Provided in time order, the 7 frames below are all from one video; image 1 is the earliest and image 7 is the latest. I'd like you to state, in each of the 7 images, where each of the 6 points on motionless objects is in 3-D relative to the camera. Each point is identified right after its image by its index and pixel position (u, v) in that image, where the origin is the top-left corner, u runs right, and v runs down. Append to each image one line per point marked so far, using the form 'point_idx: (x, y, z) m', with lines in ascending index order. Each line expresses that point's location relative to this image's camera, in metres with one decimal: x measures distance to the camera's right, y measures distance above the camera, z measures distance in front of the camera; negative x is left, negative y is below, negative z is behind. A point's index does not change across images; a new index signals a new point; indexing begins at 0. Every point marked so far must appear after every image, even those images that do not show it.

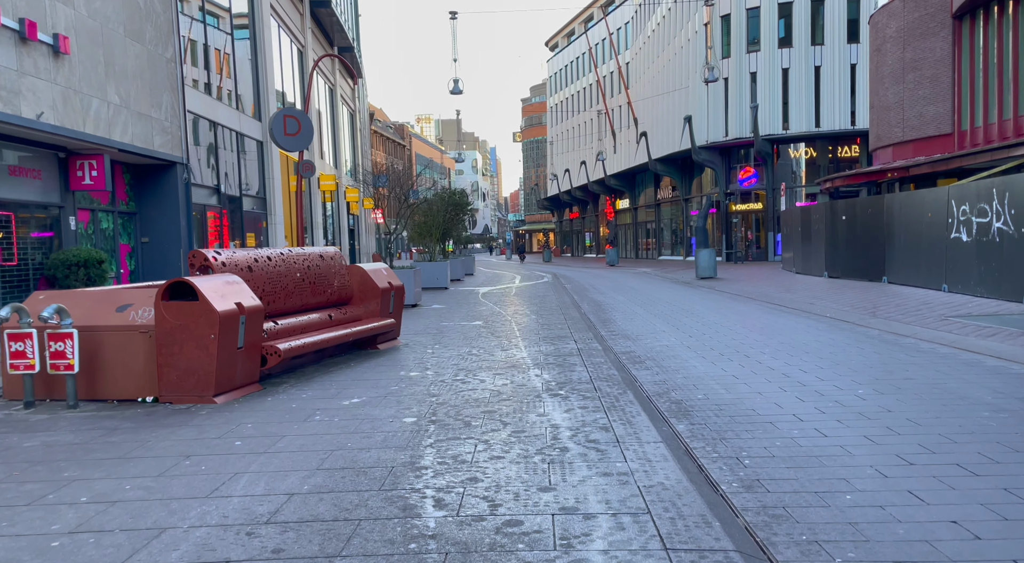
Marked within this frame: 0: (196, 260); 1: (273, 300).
0: (-3.1, +0.2, +7.9) m
1: (-2.6, -0.2, +8.6) m
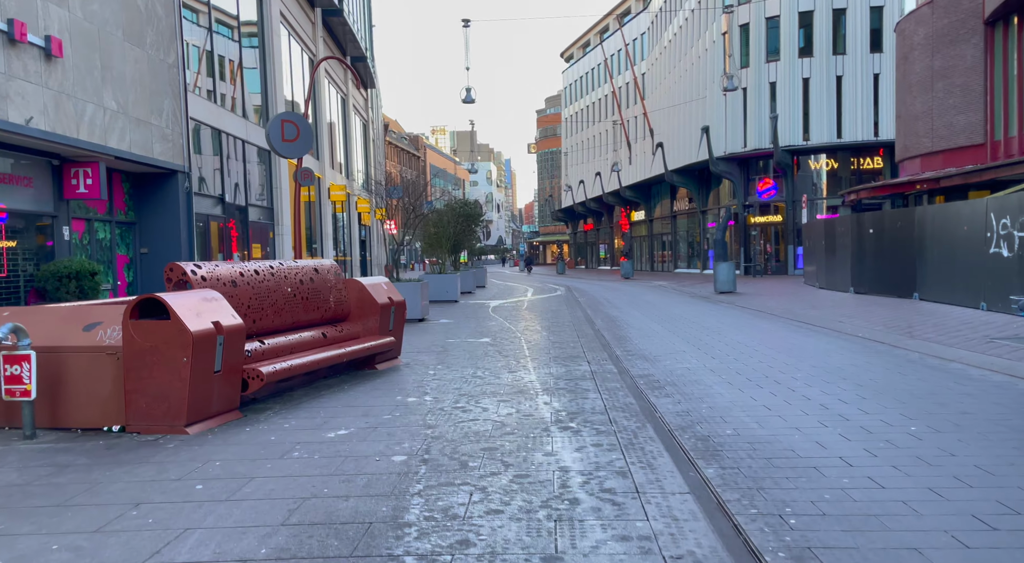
0: (-3.1, +0.1, +7.2) m
1: (-2.5, -0.4, +7.9) m
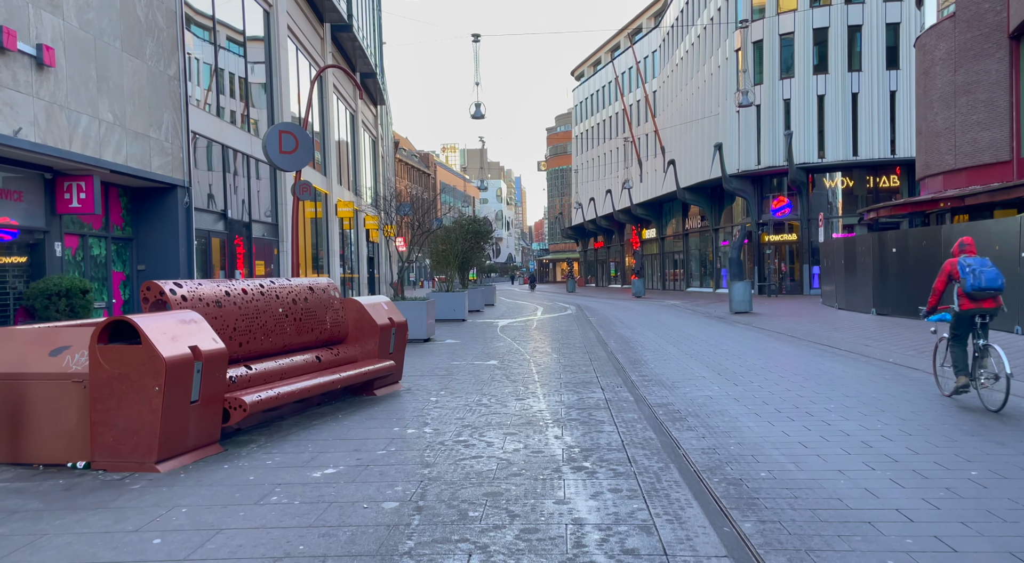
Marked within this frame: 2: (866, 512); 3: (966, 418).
0: (-3.0, -0.1, +6.6) m
1: (-2.5, -0.5, +7.3) m
2: (+2.0, -1.3, +4.5) m
3: (+4.0, -1.2, +7.0) m
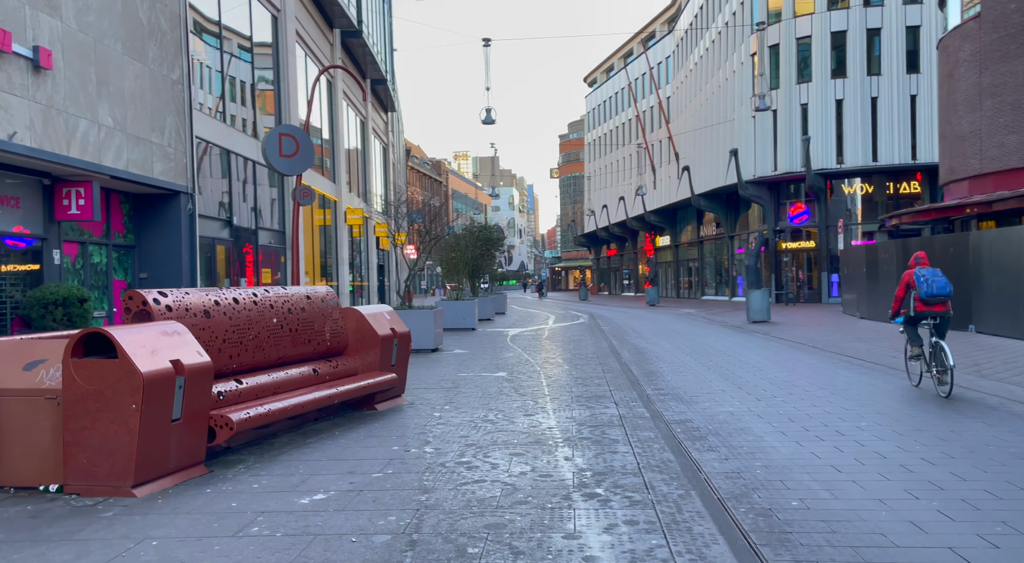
0: (-3.0, -0.2, +6.2) m
1: (-2.4, -0.6, +6.9) m
2: (+2.0, -1.4, +4.0) m
3: (+4.1, -1.3, +6.5) m
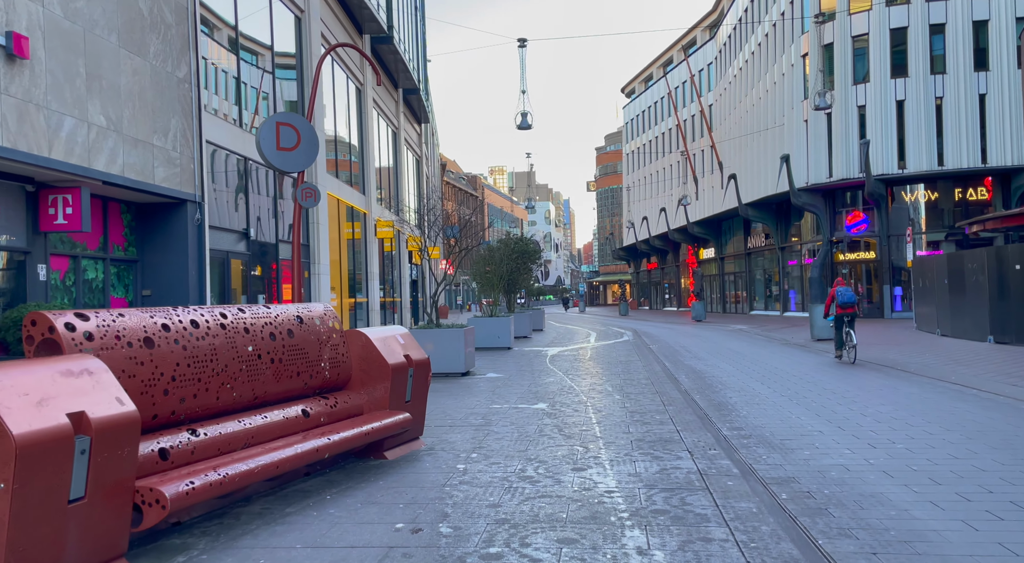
0: (-2.7, -0.3, +4.5) m
1: (-2.1, -0.7, +5.1) m
2: (+2.2, -1.4, +2.0) m
3: (+4.4, -1.3, +4.4) m
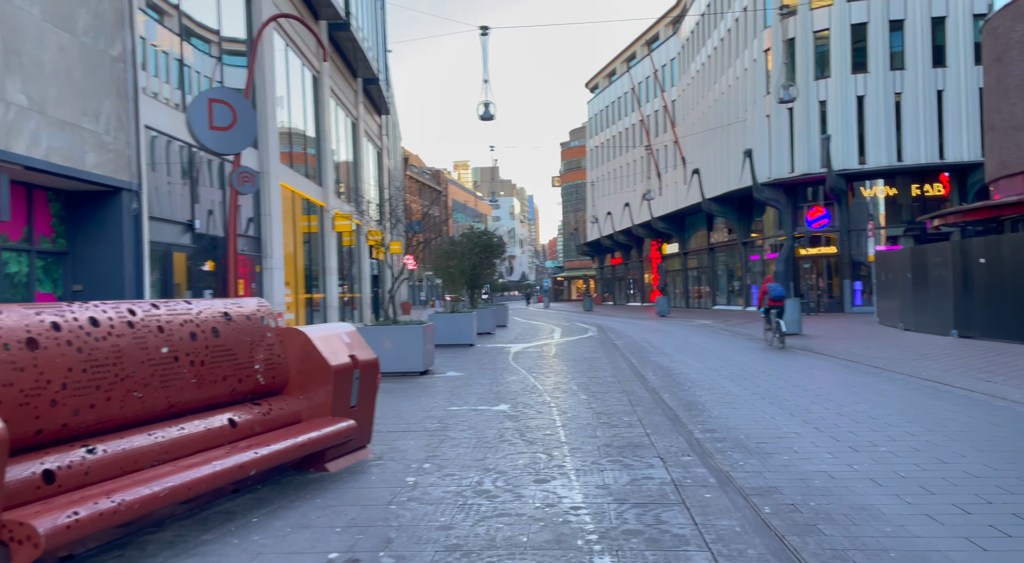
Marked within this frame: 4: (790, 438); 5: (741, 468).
0: (-2.9, -0.2, +3.7) m
1: (-2.4, -0.7, +4.4) m
2: (+2.1, -1.3, +1.5) m
3: (+4.1, -1.3, +4.0) m
4: (+2.6, -1.4, +7.4) m
5: (+1.8, -1.4, +6.3) m
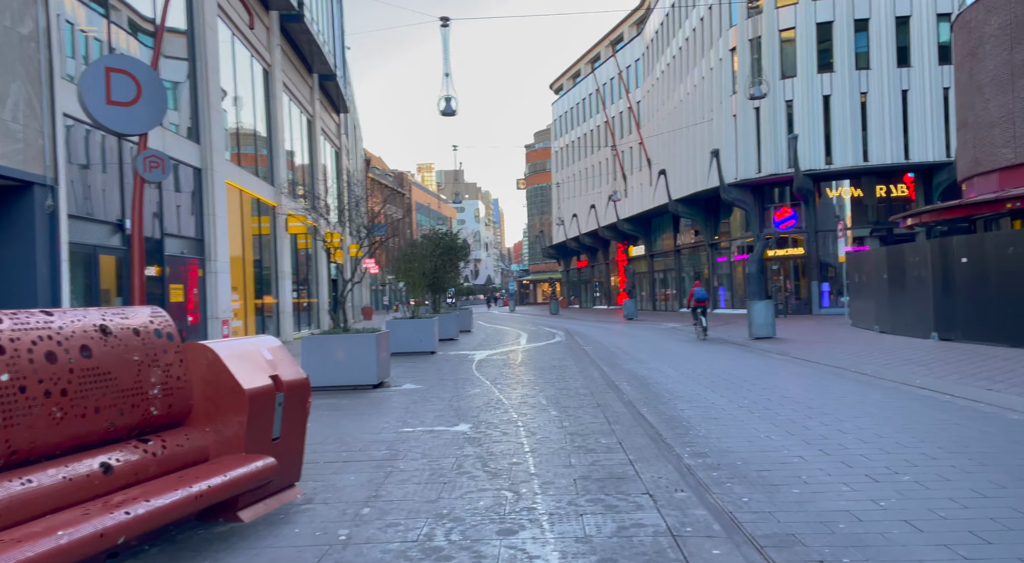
0: (-3.1, -0.2, +2.4) m
1: (-2.5, -0.7, +3.2) m
2: (+2.0, -1.3, +0.4) m
3: (+4.0, -1.3, +3.0) m
4: (+2.3, -1.4, +6.4) m
5: (+1.5, -1.4, +5.2) m
